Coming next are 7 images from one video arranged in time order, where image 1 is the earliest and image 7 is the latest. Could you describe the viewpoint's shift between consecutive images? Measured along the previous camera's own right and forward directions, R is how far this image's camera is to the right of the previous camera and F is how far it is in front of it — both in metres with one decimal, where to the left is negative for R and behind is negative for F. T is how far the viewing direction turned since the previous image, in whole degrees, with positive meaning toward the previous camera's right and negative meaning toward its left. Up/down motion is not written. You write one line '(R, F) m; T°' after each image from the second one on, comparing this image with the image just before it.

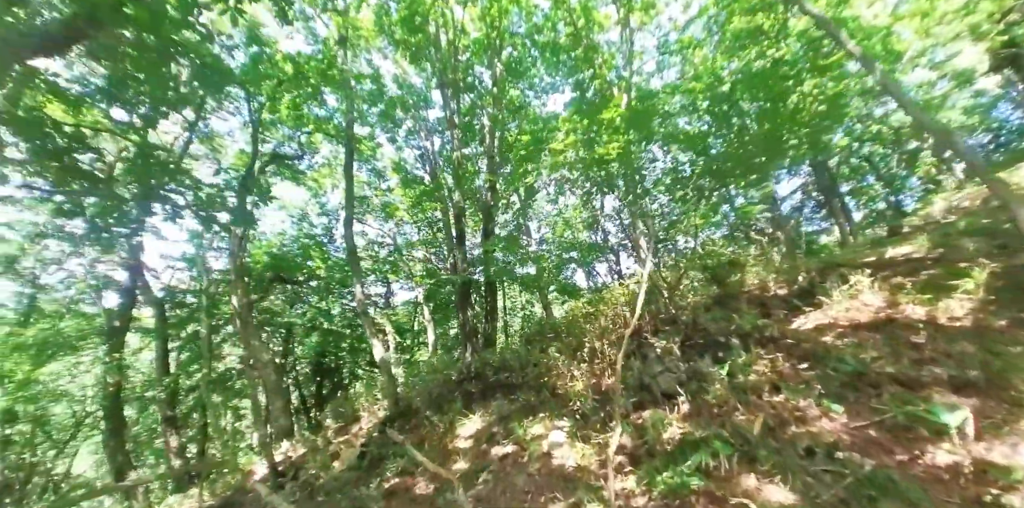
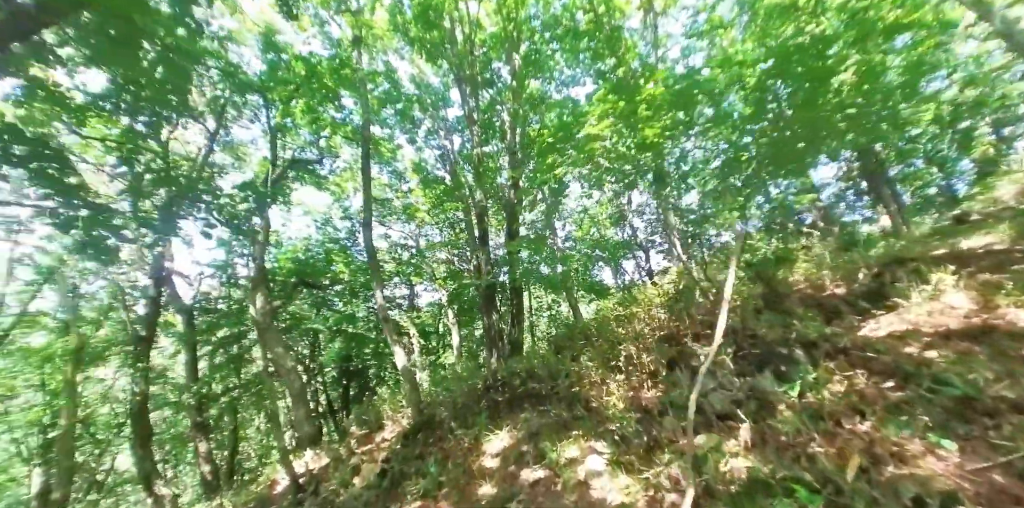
(0.0, +0.5) m; -3°
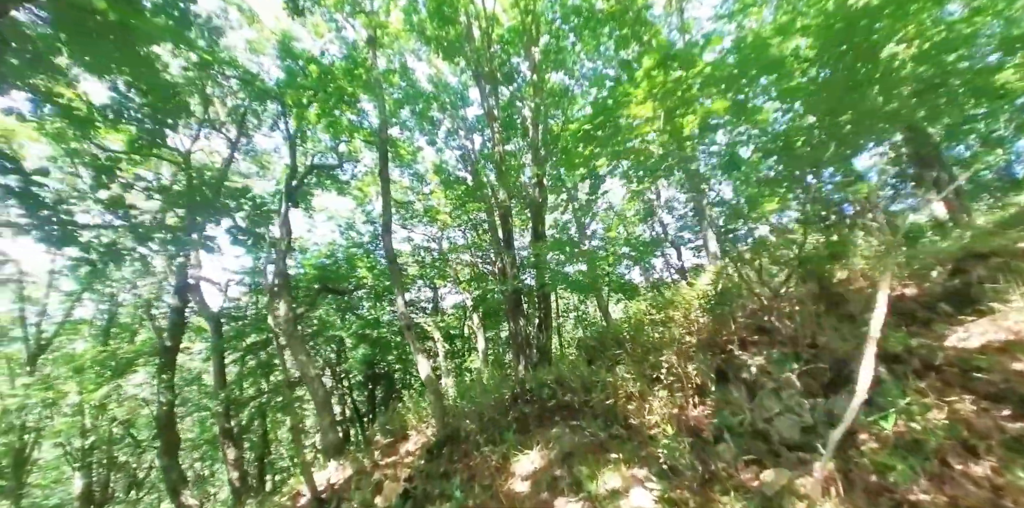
(0.0, +0.4) m; -3°
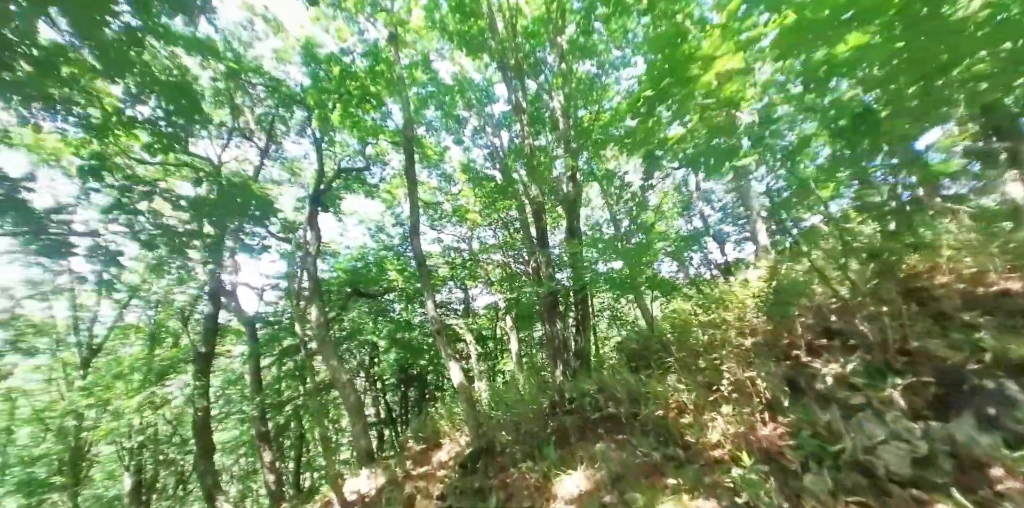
(-0.1, +0.5) m; -4°
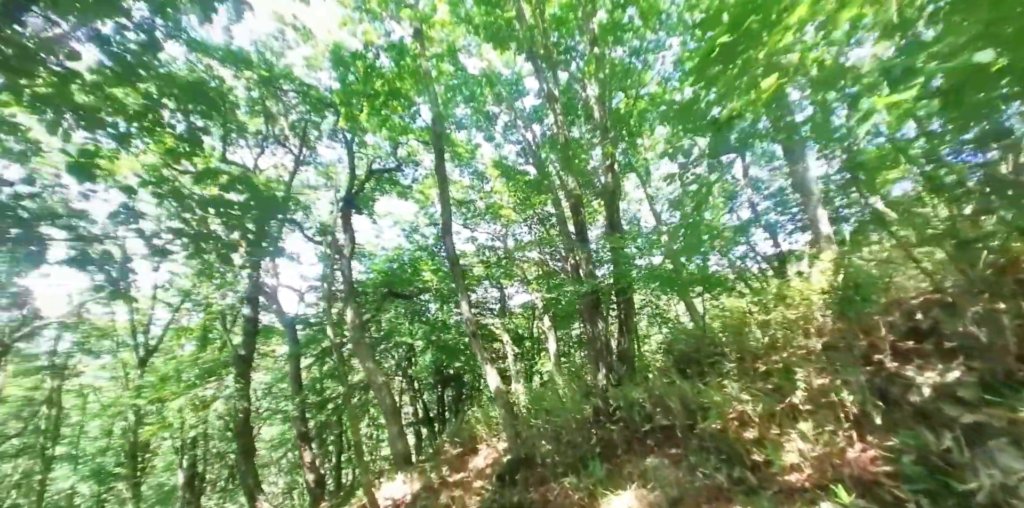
(0.0, +0.4) m; -5°
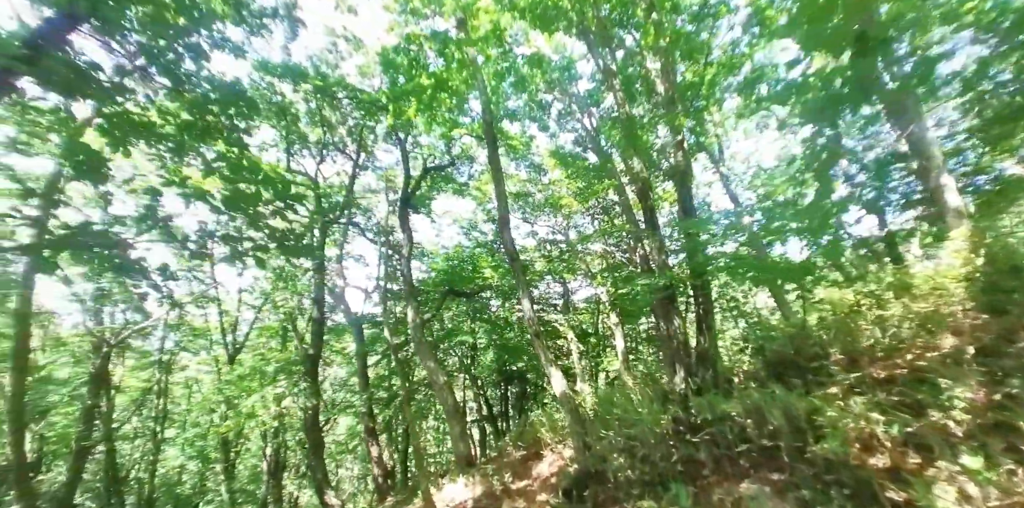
(0.0, +0.5) m; -8°
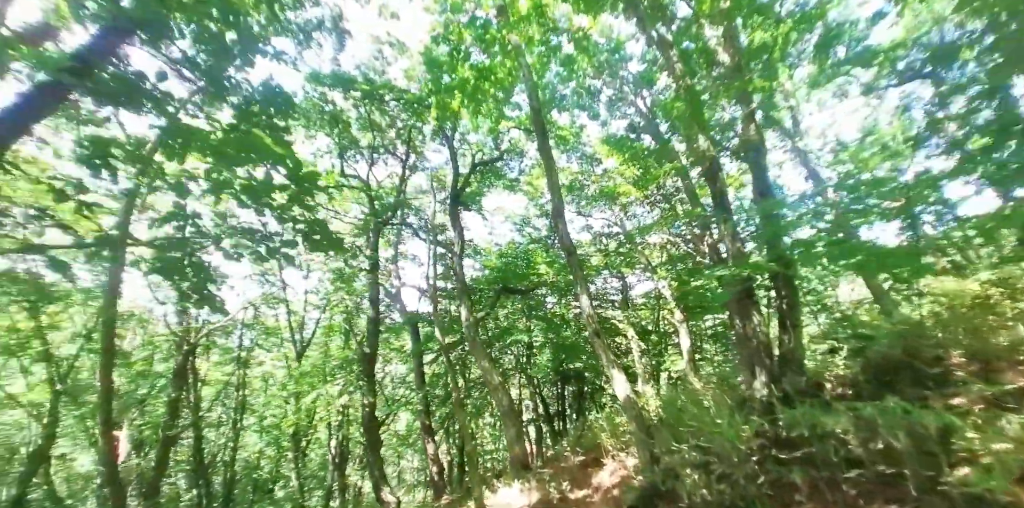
(0.0, +0.4) m; -7°
